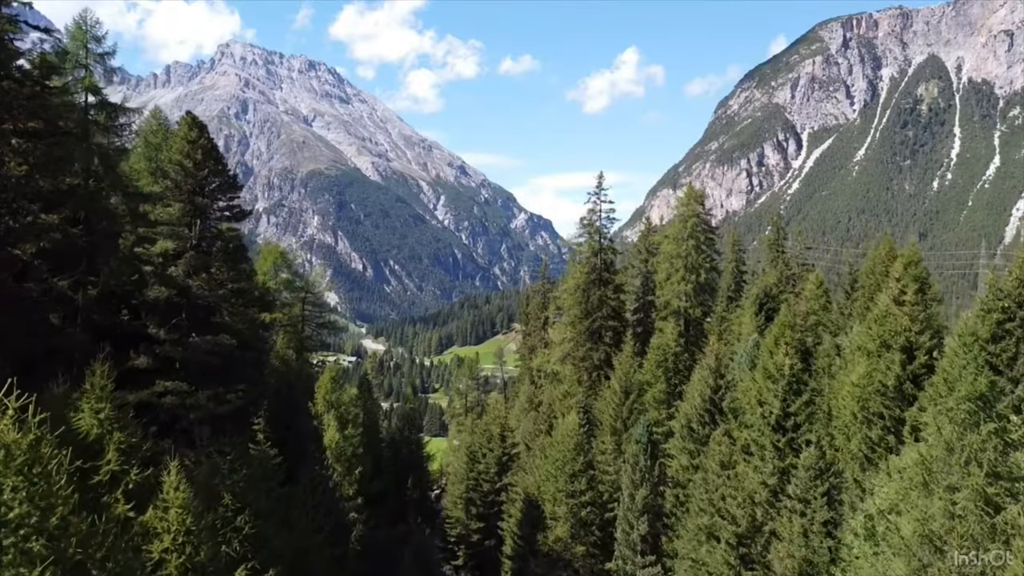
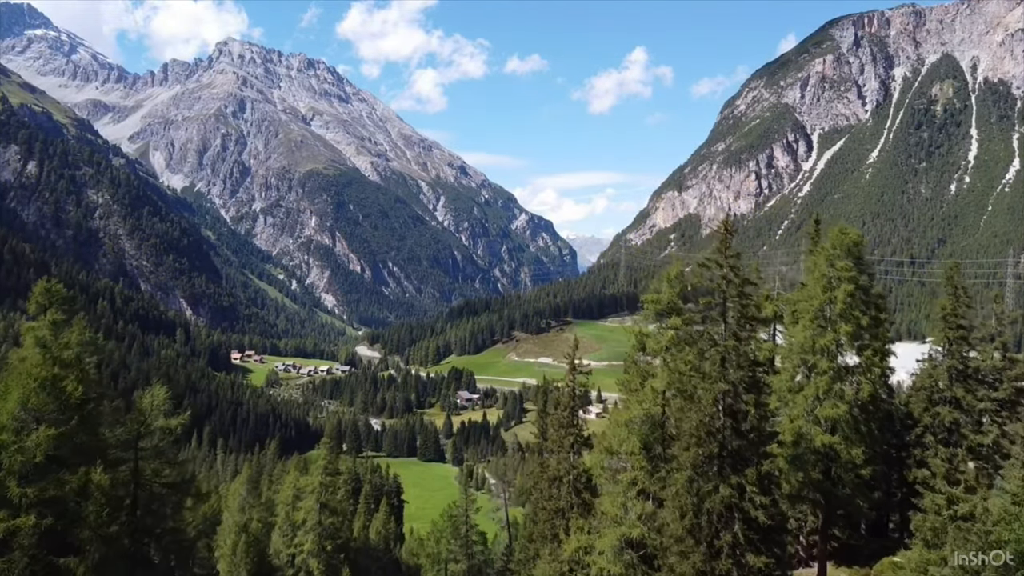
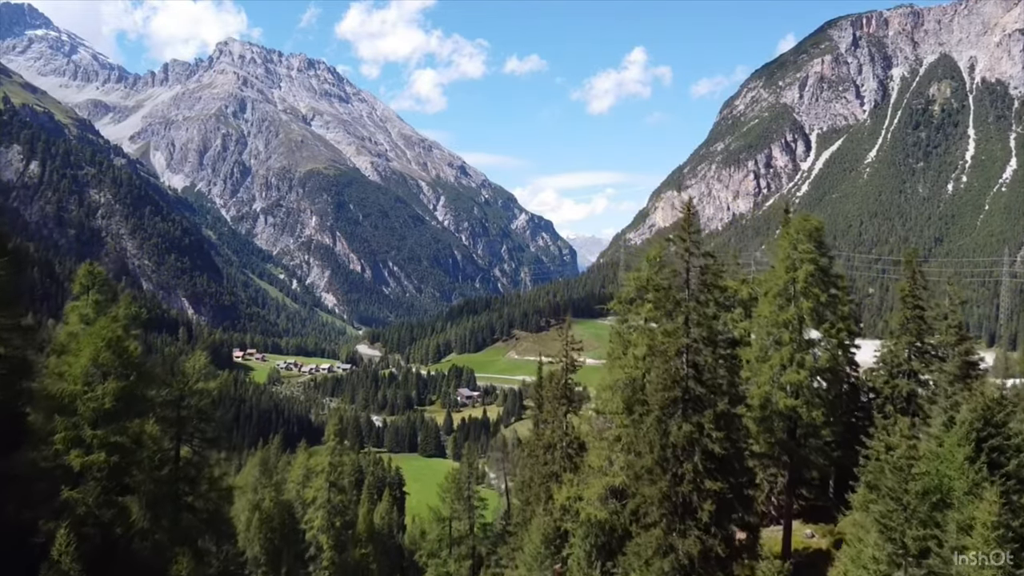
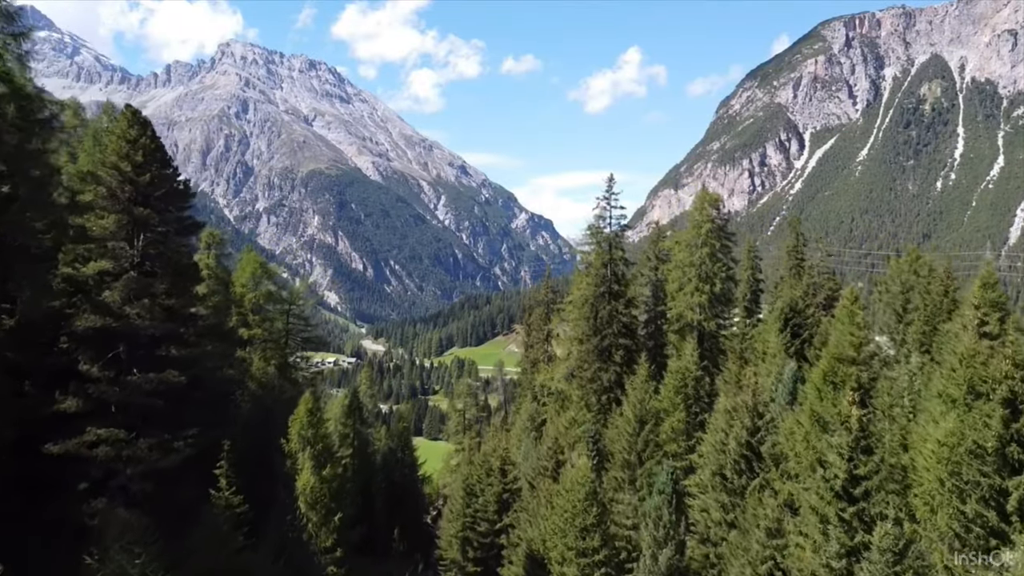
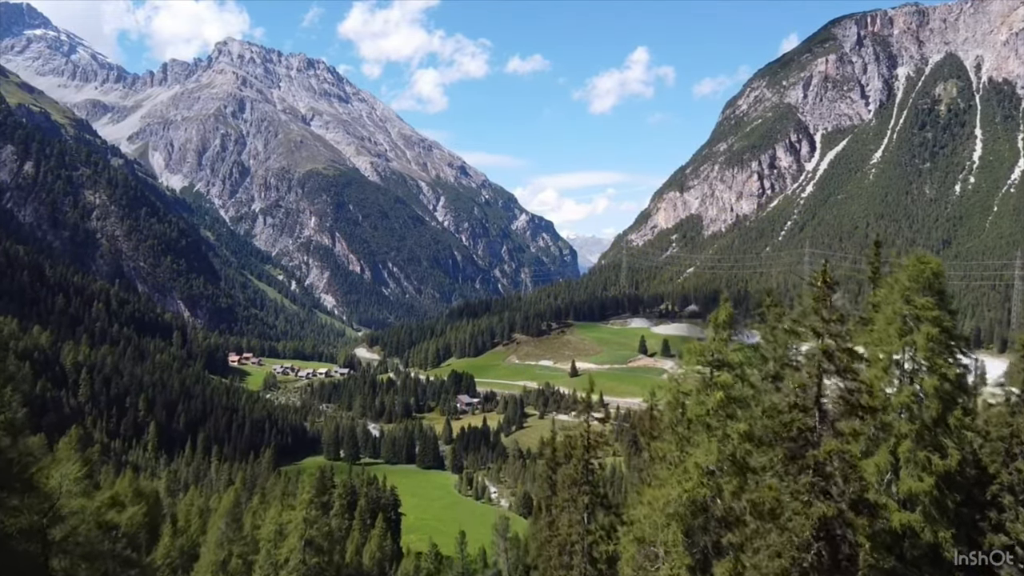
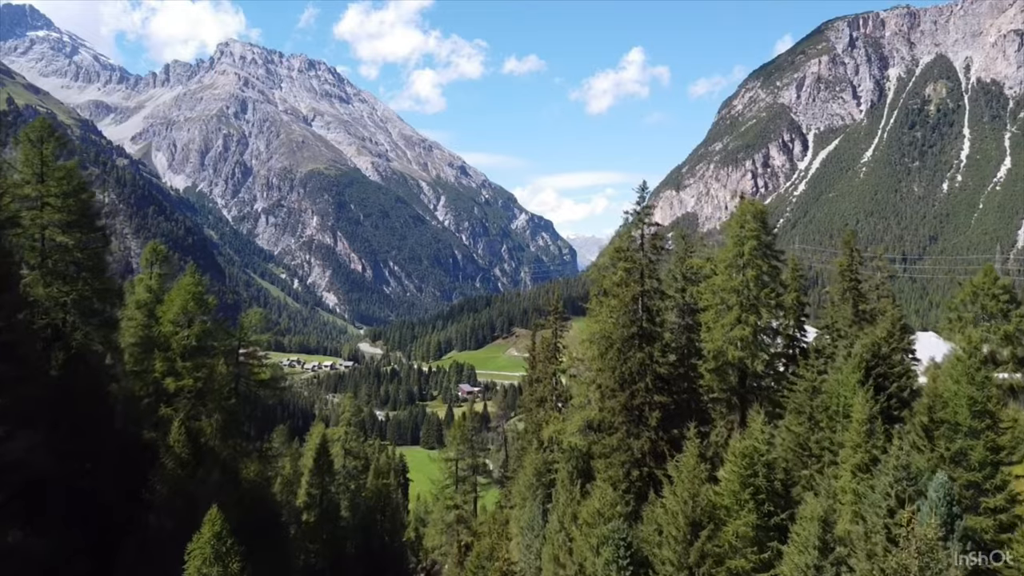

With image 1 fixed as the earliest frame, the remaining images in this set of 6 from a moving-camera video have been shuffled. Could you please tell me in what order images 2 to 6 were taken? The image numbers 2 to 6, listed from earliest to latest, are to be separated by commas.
4, 6, 3, 2, 5
